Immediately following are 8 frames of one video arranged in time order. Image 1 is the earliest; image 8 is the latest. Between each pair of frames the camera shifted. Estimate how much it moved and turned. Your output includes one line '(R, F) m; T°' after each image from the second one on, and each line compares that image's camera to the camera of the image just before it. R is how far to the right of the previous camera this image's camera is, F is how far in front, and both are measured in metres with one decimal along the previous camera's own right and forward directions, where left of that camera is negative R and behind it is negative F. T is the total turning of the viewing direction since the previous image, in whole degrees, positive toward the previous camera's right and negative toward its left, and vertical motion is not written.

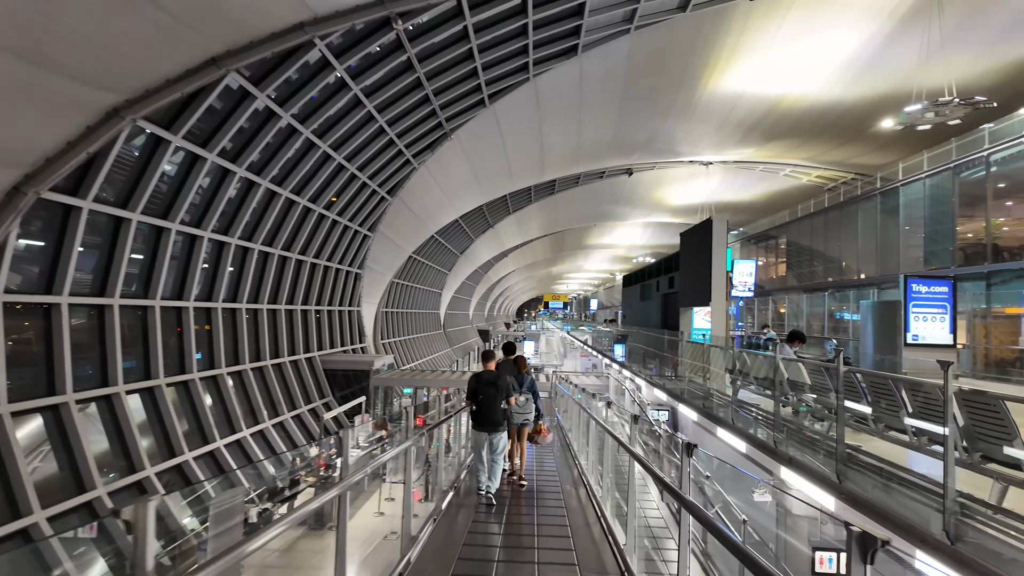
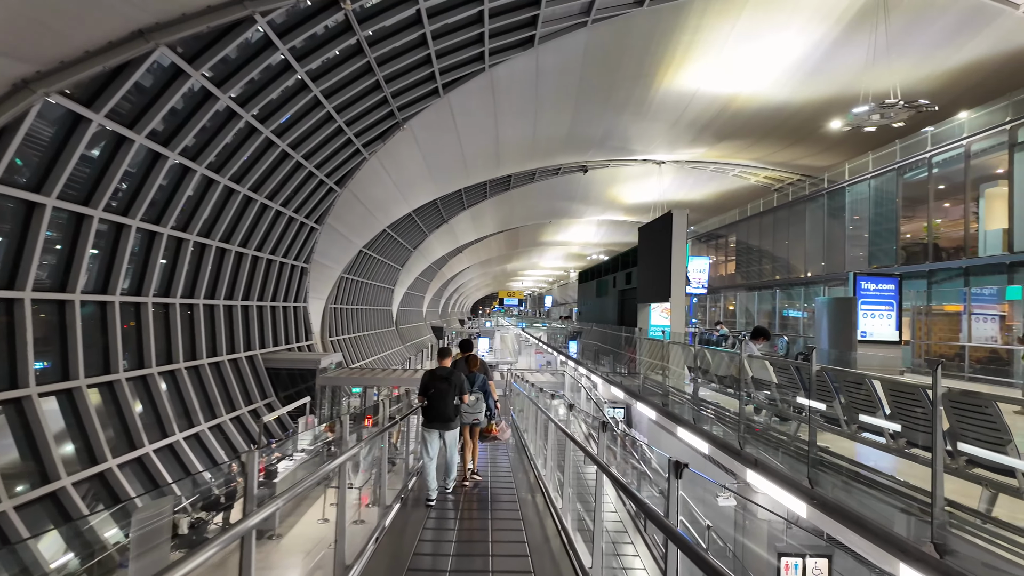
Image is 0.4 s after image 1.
(0.0, +0.3) m; +4°
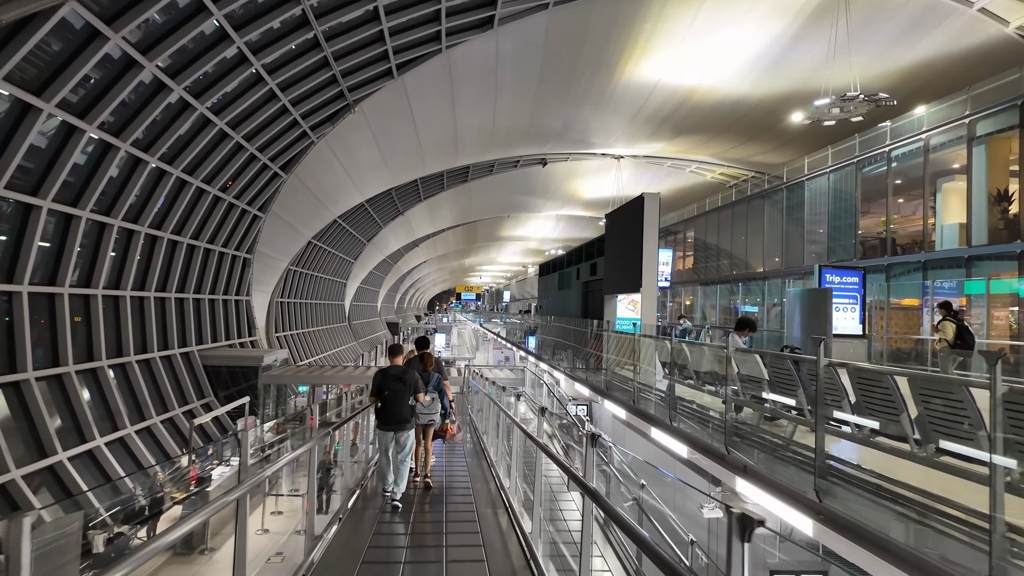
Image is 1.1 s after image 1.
(0.0, +0.5) m; +4°
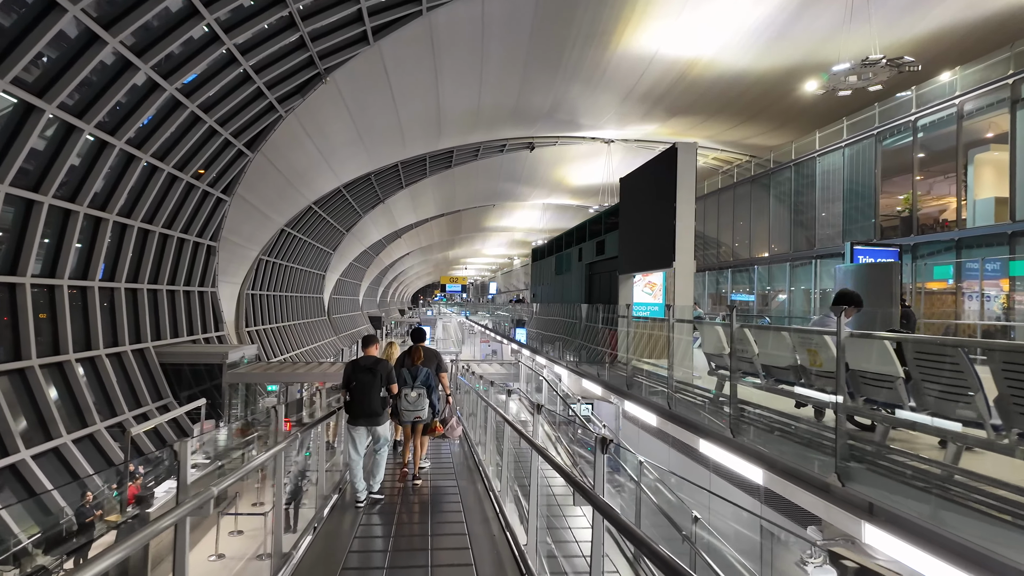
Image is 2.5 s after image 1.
(-0.1, +1.1) m; +2°
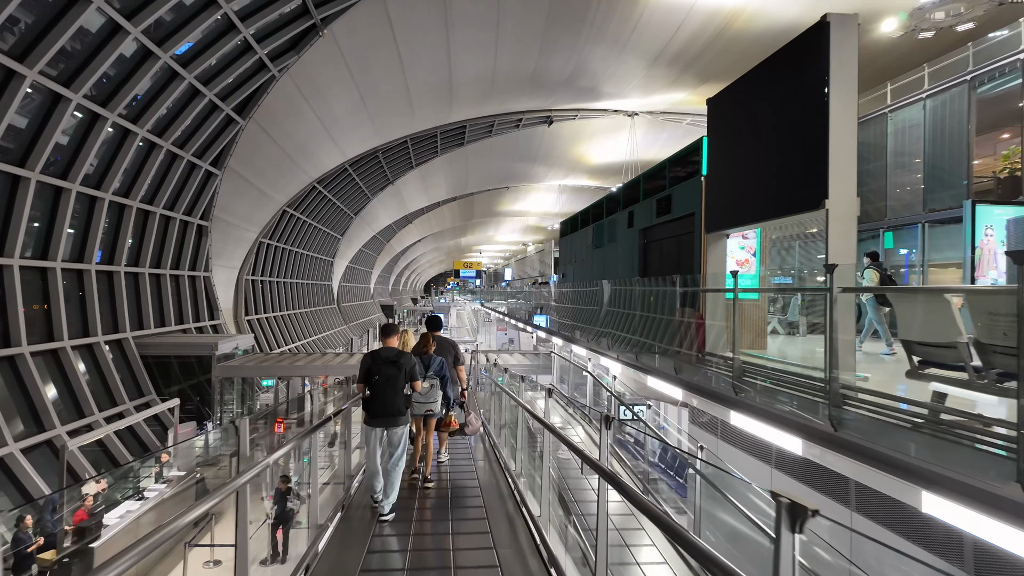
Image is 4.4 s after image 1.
(-0.2, +1.5) m; -1°
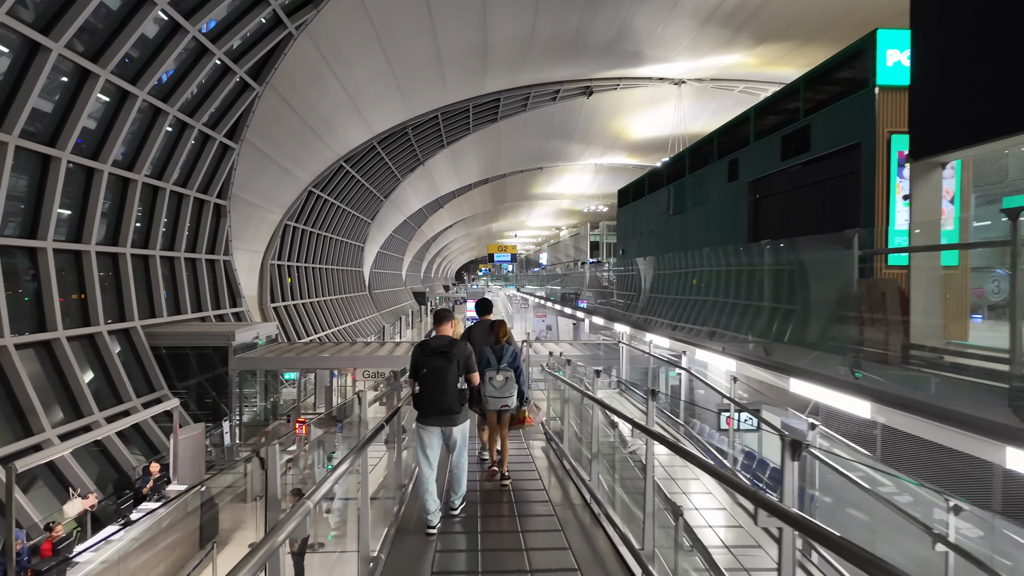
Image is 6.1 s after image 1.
(-0.3, +1.3) m; -3°
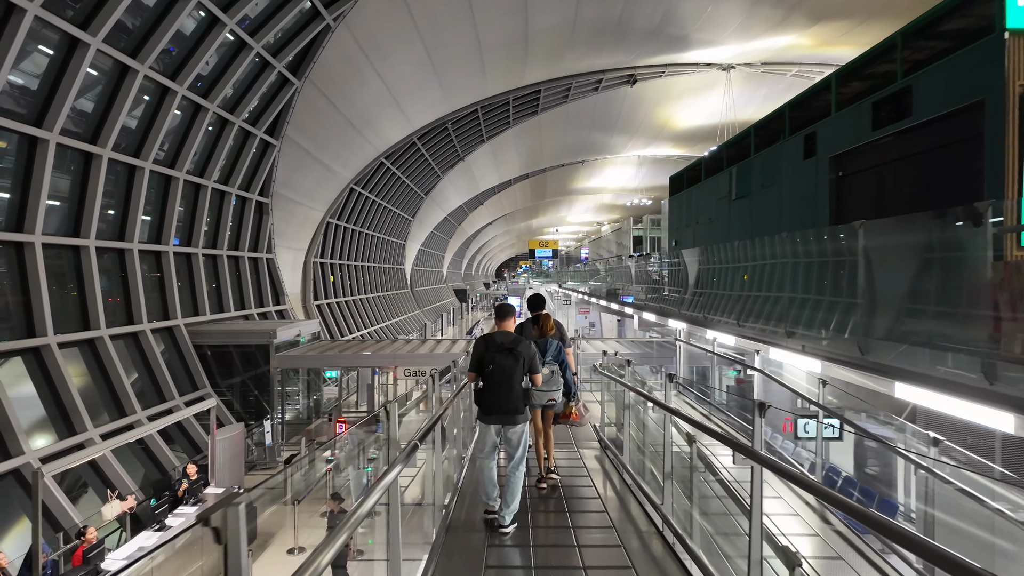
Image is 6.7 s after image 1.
(-0.1, +0.4) m; -4°
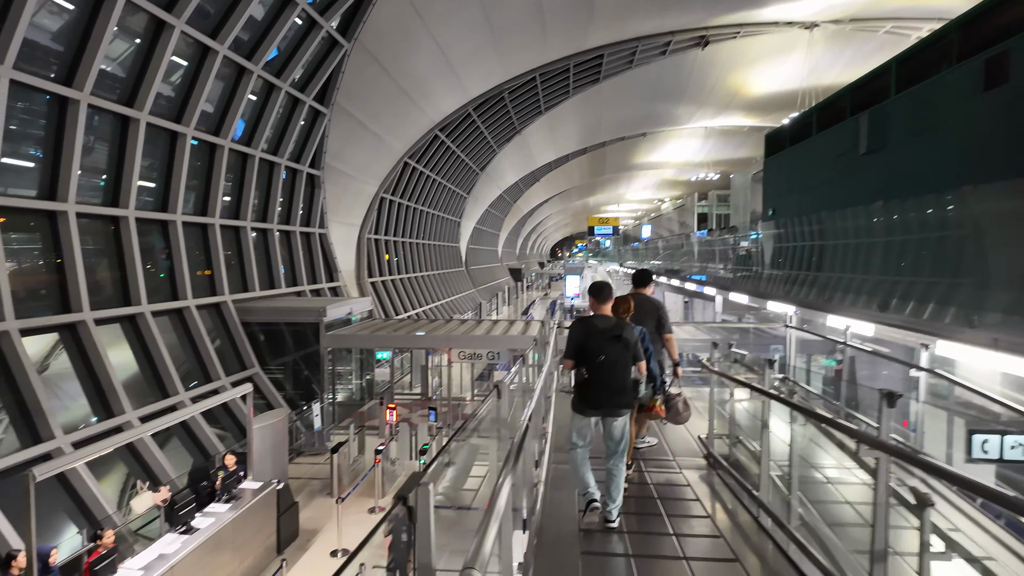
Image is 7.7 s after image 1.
(-0.2, +0.8) m; -5°
